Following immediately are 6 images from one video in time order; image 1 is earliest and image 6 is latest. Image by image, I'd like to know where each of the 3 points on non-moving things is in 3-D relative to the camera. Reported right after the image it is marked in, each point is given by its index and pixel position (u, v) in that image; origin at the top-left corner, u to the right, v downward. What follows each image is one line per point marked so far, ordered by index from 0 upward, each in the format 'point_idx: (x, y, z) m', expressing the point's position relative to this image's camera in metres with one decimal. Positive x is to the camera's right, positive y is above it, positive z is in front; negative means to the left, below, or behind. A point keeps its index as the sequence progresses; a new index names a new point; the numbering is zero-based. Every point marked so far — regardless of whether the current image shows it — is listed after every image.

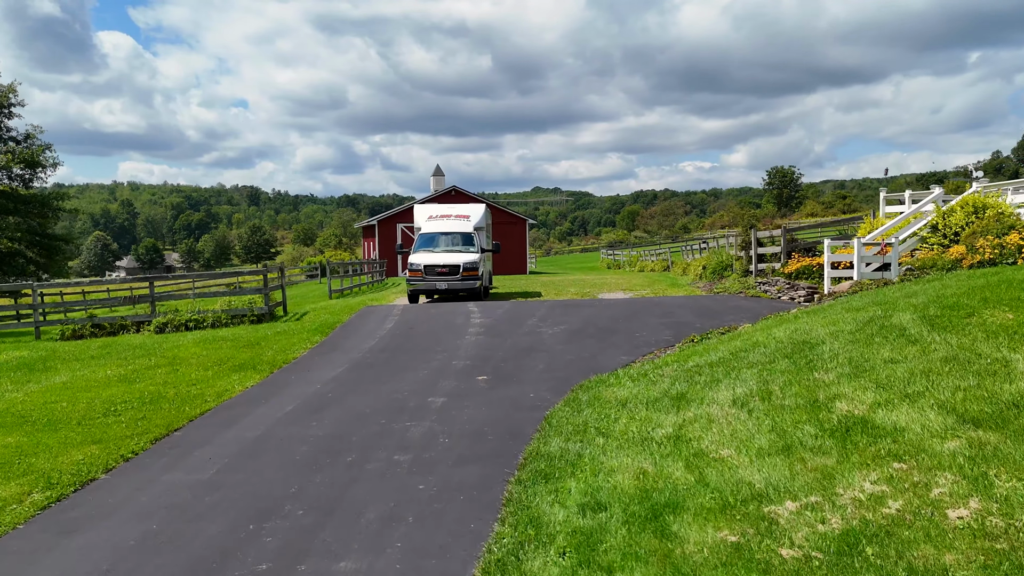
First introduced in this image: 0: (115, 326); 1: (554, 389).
0: (-4.9, -0.5, +10.1) m
1: (+0.3, -0.7, +5.9) m
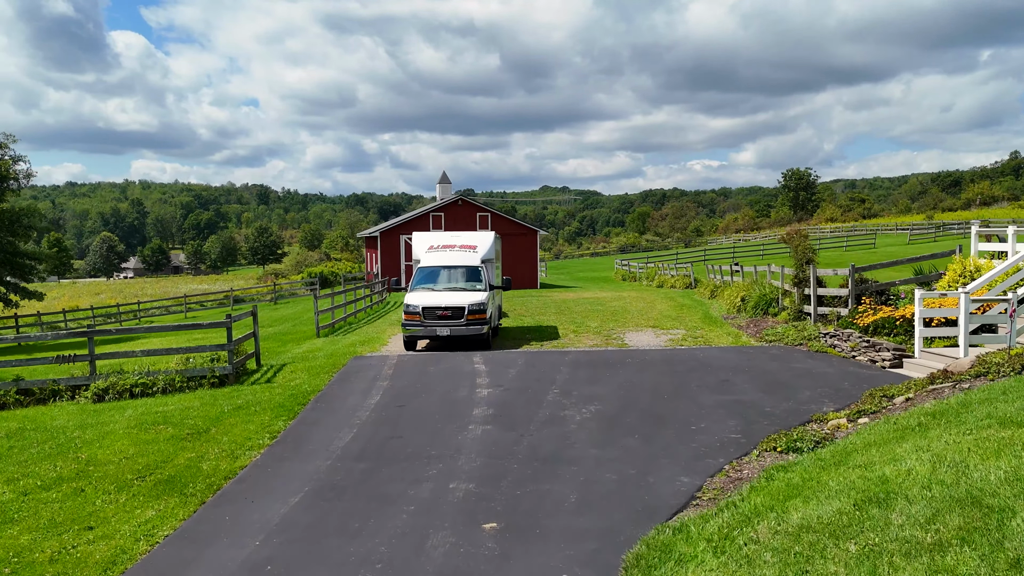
0: (-4.8, -1.1, +8.3) m
1: (+0.4, -1.3, +4.0) m
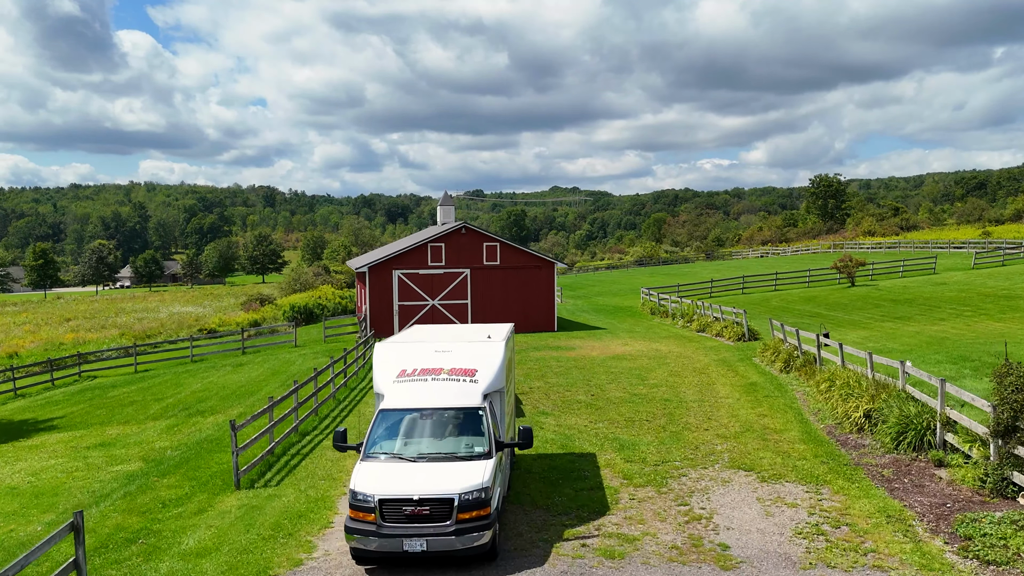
0: (-4.6, -2.4, +4.0) m
1: (+0.5, -2.7, -0.4) m
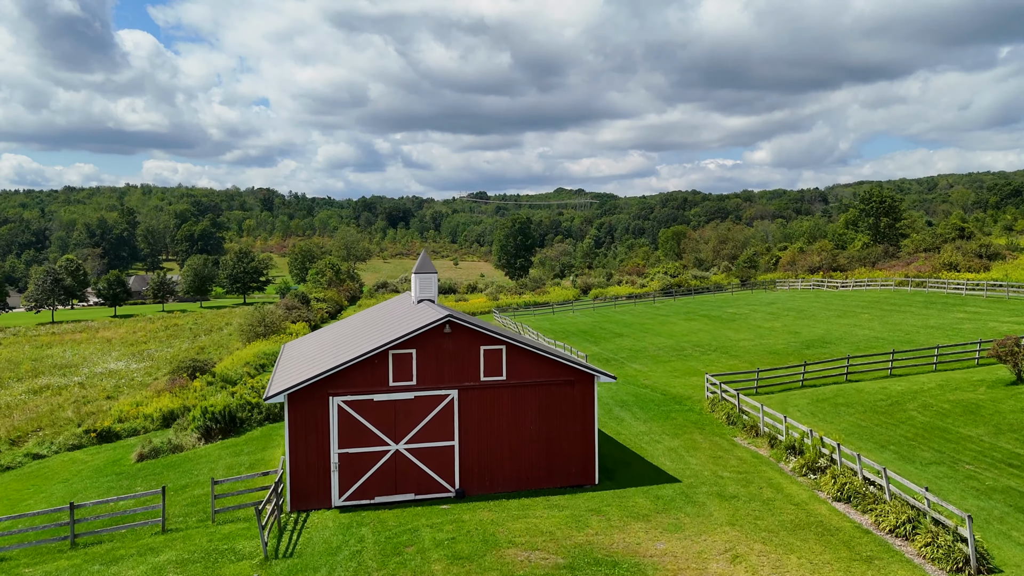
0: (-4.4, -4.9, -5.6) m
1: (+0.7, -5.2, -10.0) m
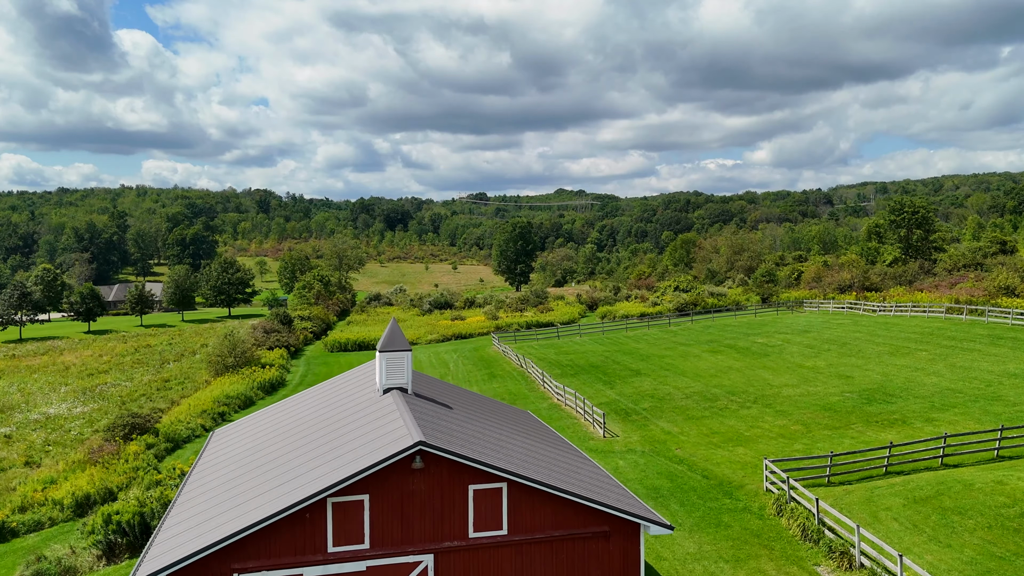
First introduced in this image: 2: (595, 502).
0: (-4.4, -6.2, -10.8) m
1: (+0.7, -6.5, -15.2) m
2: (+1.0, -2.7, +10.1) m
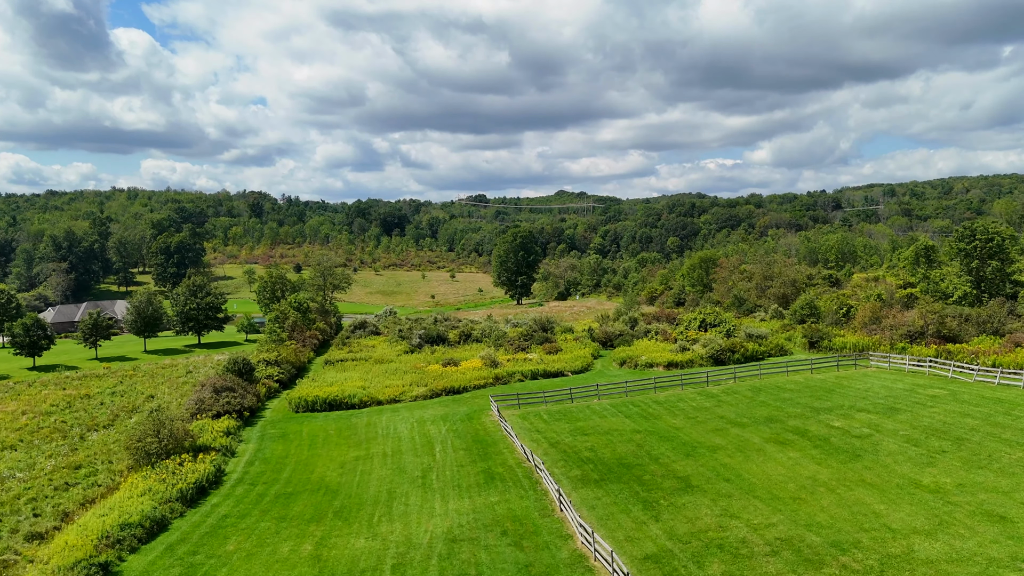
0: (-4.2, -8.9, -20.1) m
1: (+0.9, -9.2, -24.5) m
2: (+1.2, -5.3, +0.8) m
